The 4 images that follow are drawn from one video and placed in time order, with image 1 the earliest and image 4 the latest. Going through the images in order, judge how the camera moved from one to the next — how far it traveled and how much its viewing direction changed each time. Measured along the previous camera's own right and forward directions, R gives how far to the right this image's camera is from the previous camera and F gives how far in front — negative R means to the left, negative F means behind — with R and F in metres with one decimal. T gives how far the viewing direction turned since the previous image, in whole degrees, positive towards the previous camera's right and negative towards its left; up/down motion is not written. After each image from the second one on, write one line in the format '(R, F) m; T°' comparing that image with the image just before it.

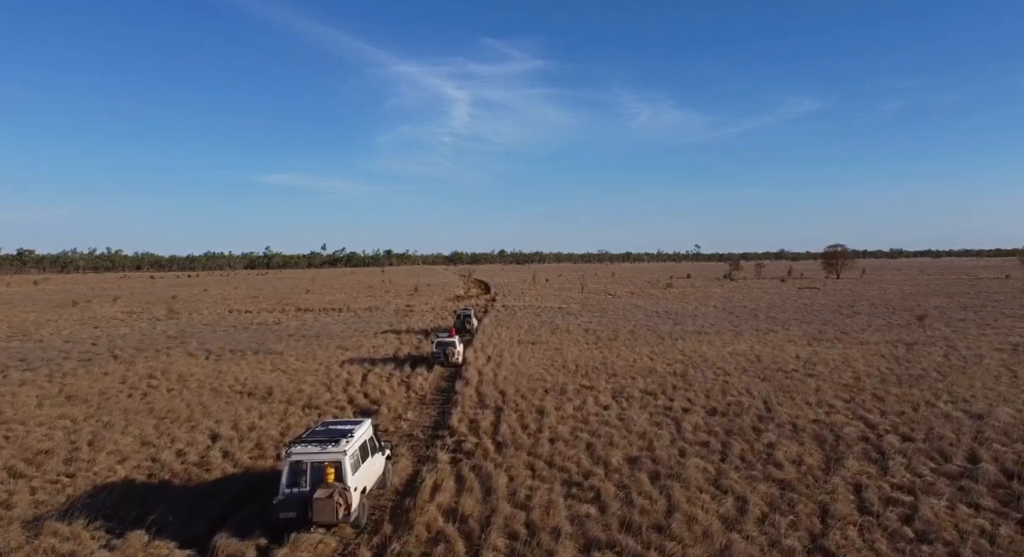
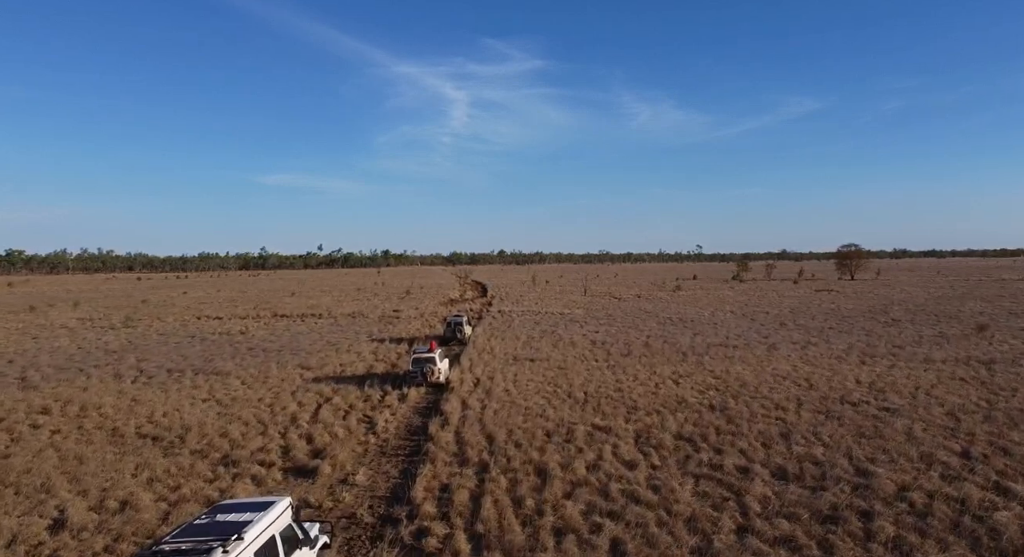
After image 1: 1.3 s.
(+0.2, +5.2) m; 0°
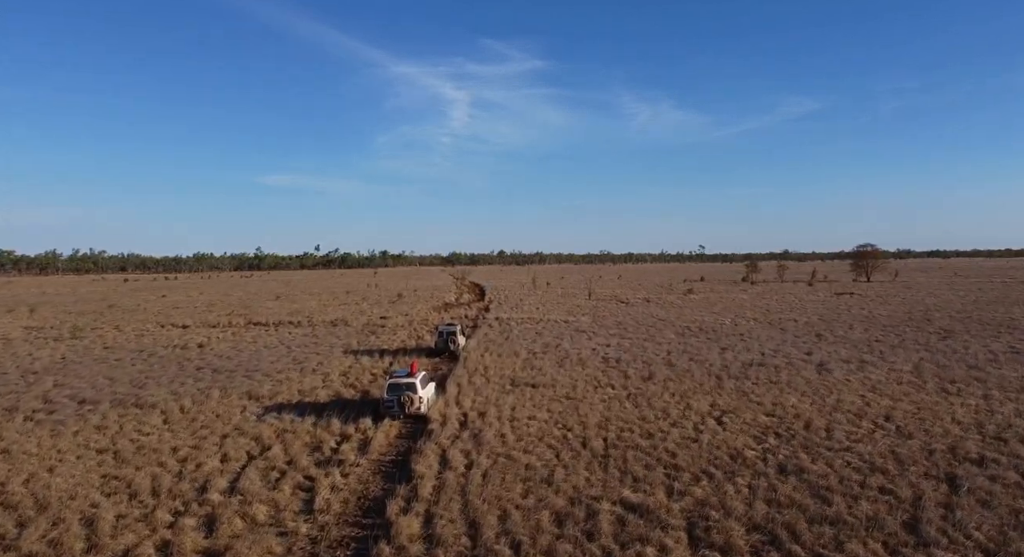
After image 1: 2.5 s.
(+0.1, +5.1) m; 0°
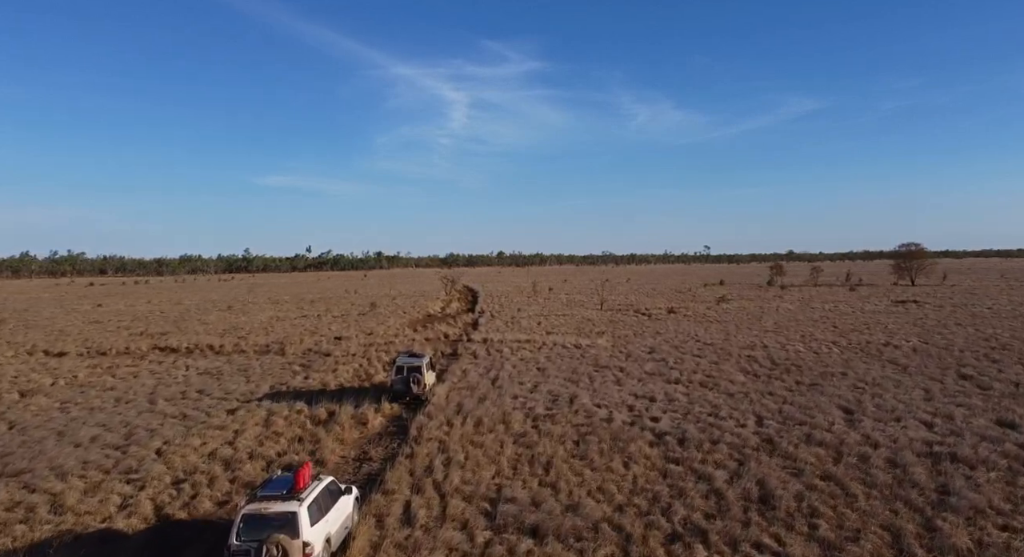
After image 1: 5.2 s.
(+0.4, +12.3) m; 0°
